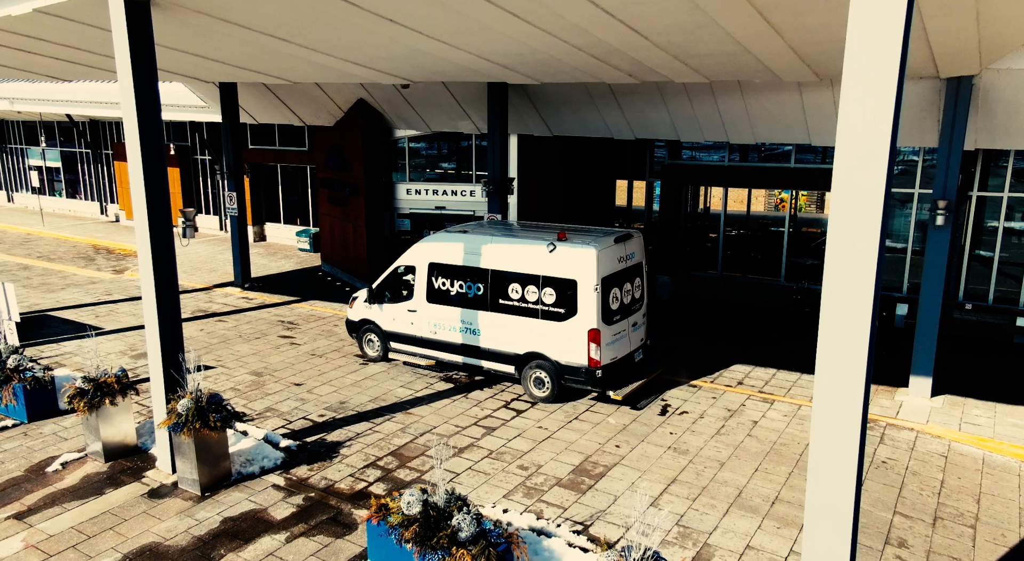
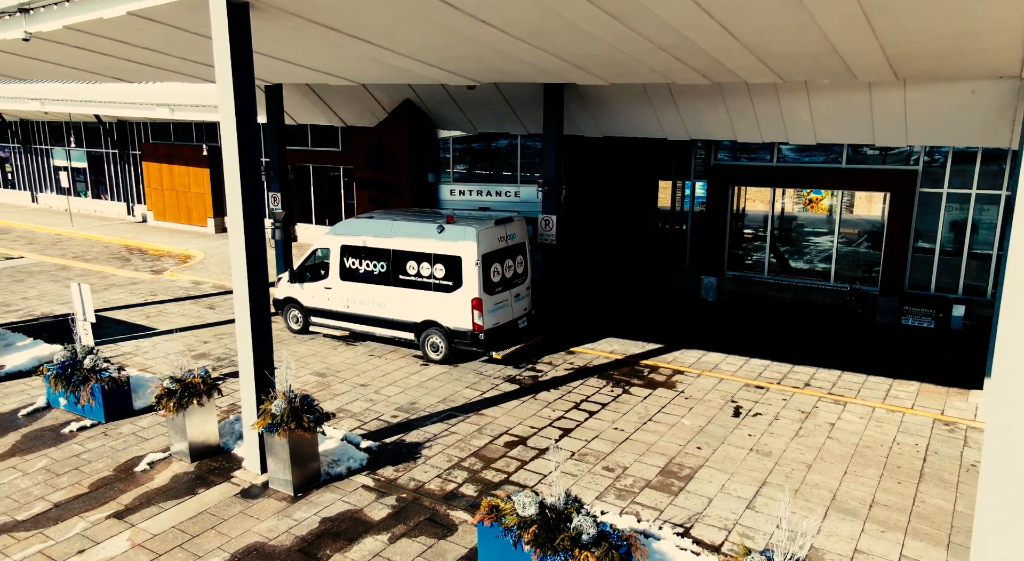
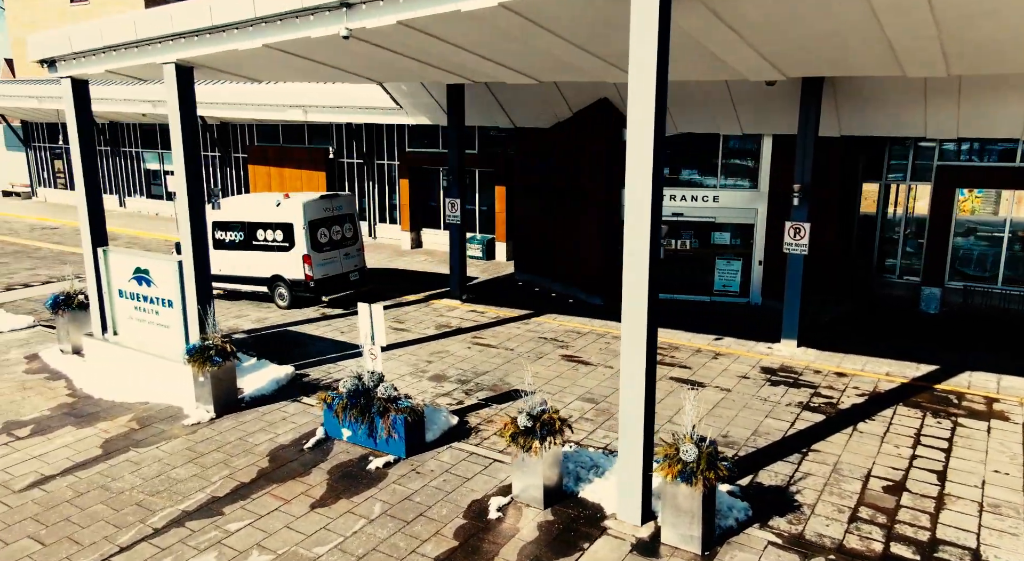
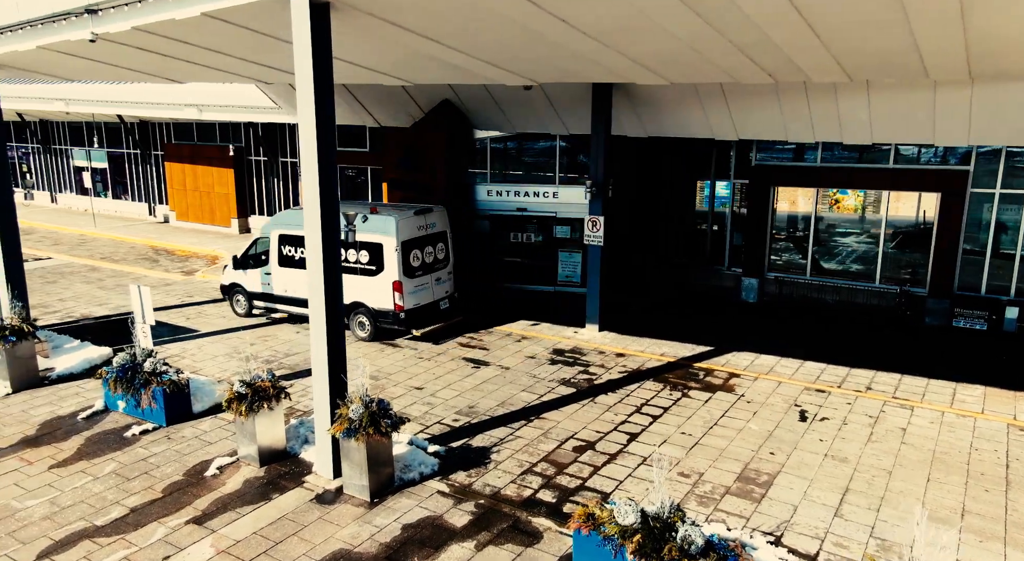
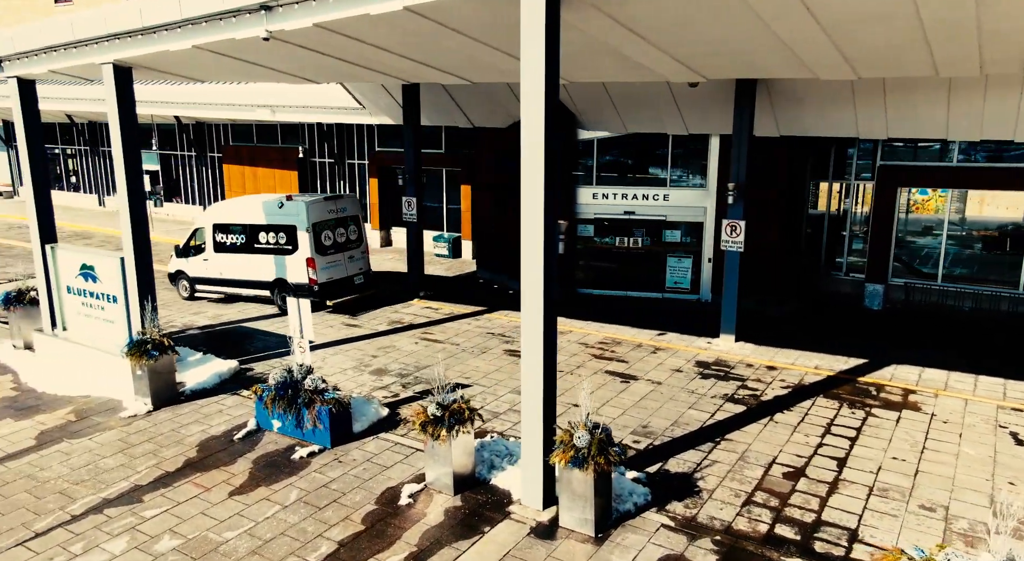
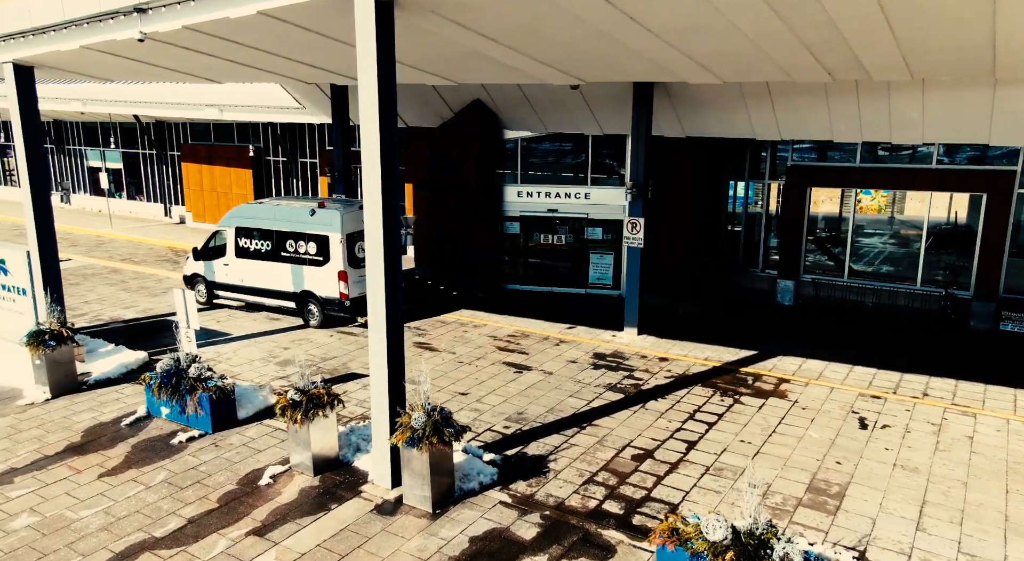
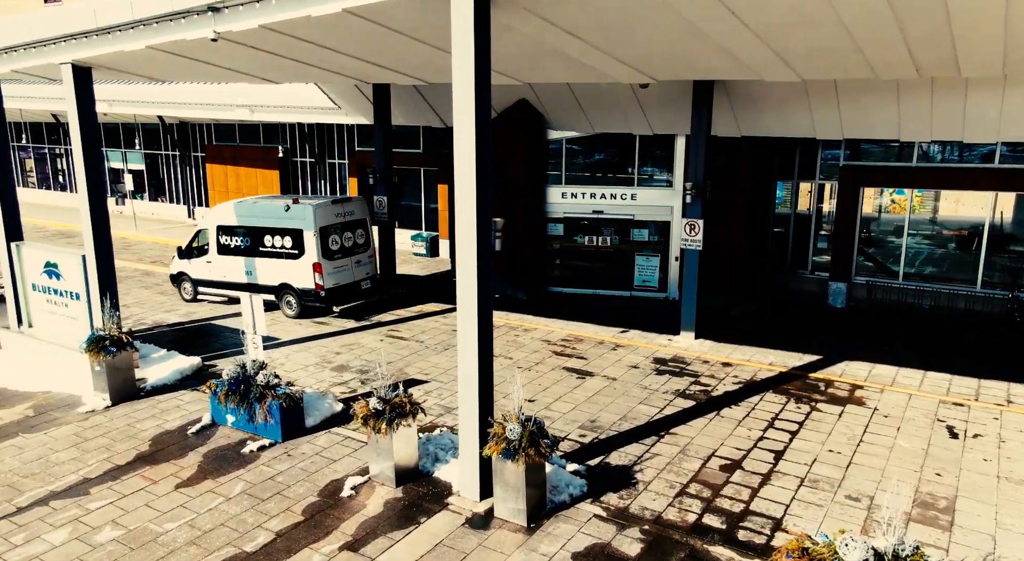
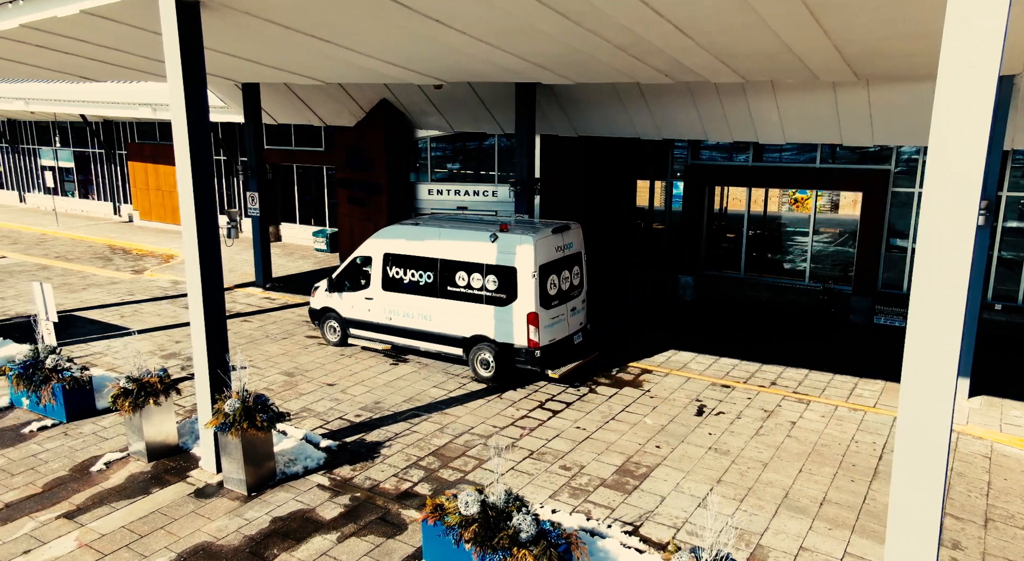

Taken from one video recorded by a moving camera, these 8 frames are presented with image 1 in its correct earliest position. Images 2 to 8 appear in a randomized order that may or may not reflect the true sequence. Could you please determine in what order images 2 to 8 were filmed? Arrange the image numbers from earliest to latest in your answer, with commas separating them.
8, 2, 4, 6, 7, 5, 3
